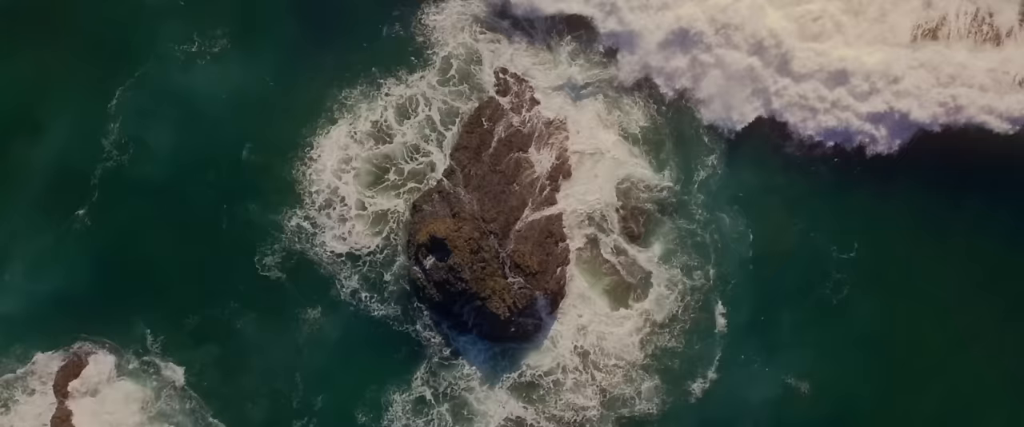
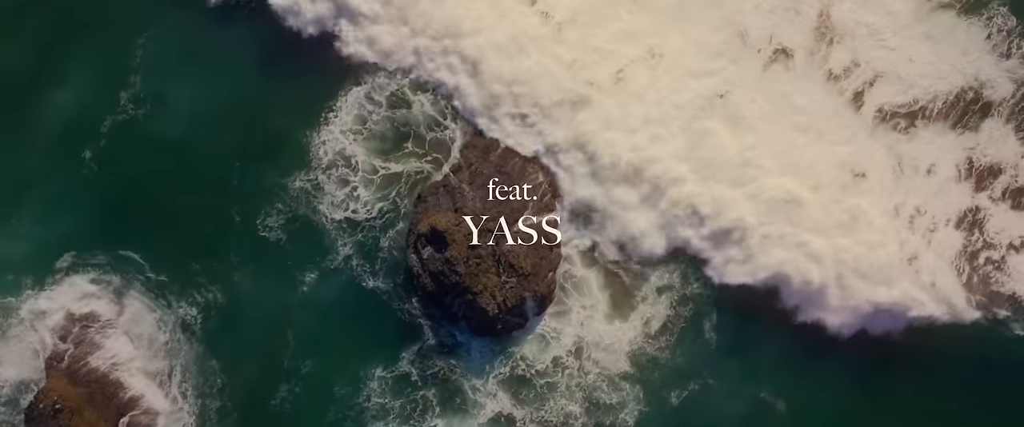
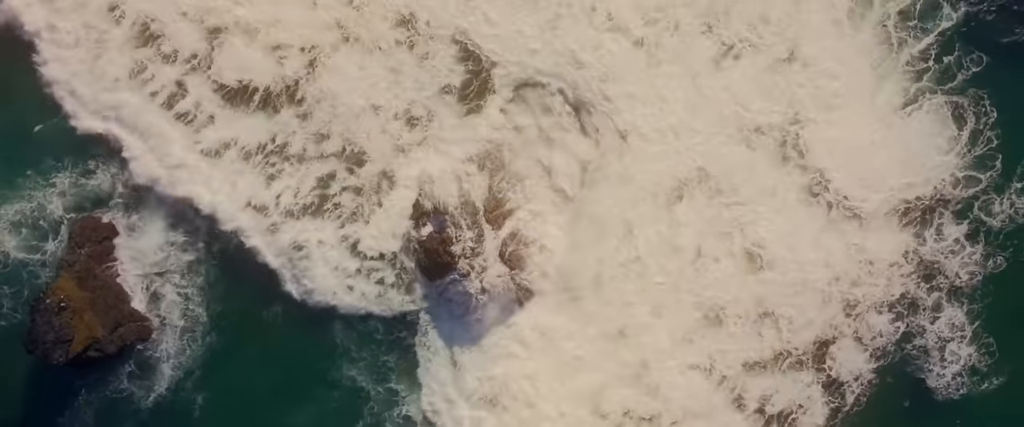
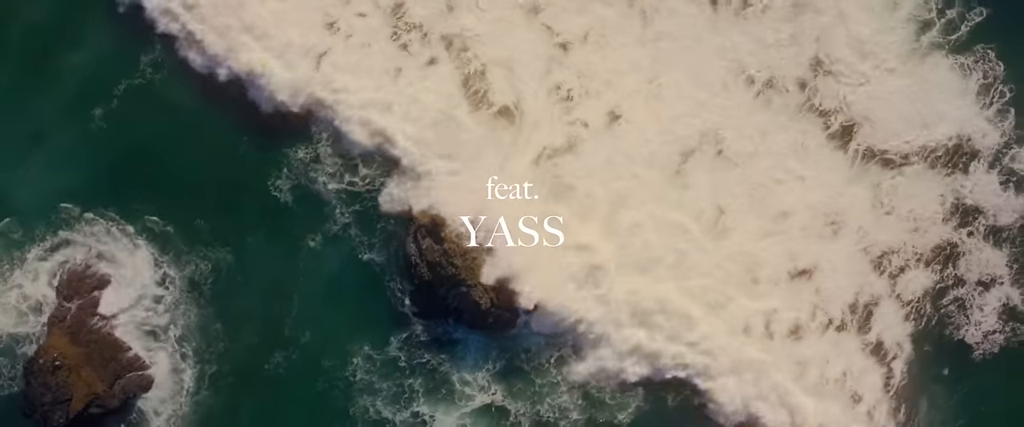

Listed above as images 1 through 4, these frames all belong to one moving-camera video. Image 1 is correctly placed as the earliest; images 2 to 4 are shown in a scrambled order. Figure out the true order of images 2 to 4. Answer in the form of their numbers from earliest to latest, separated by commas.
2, 4, 3
